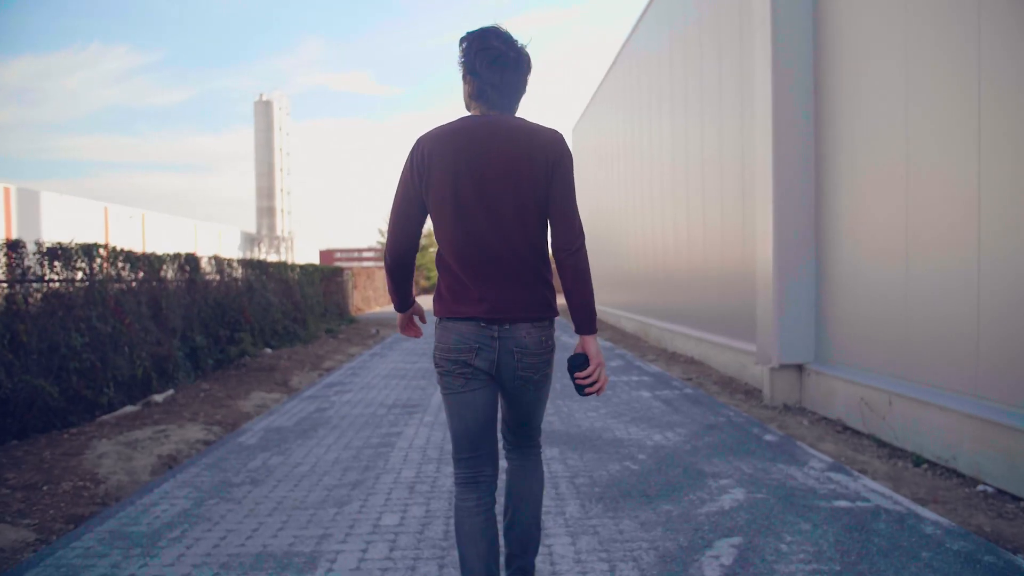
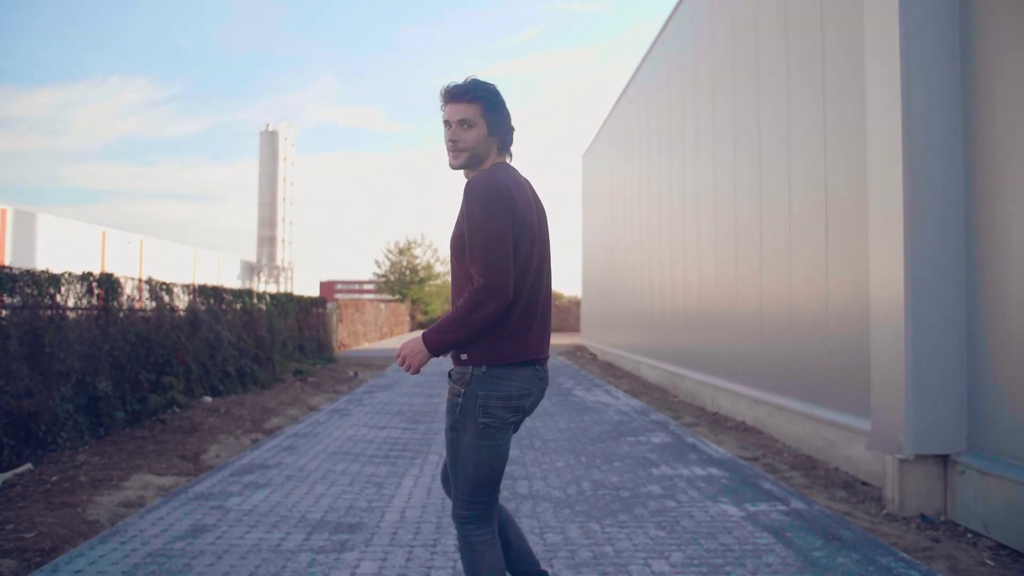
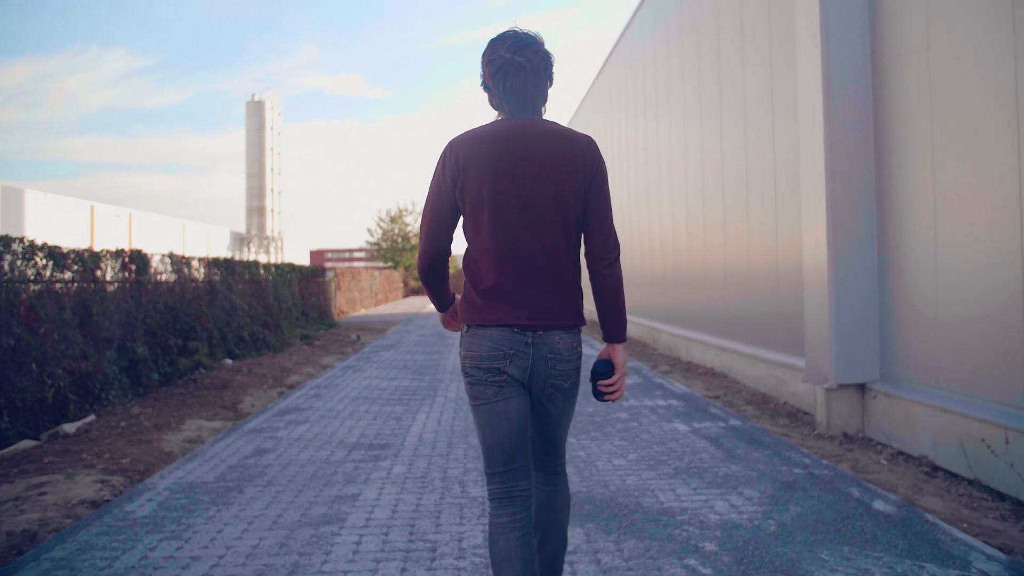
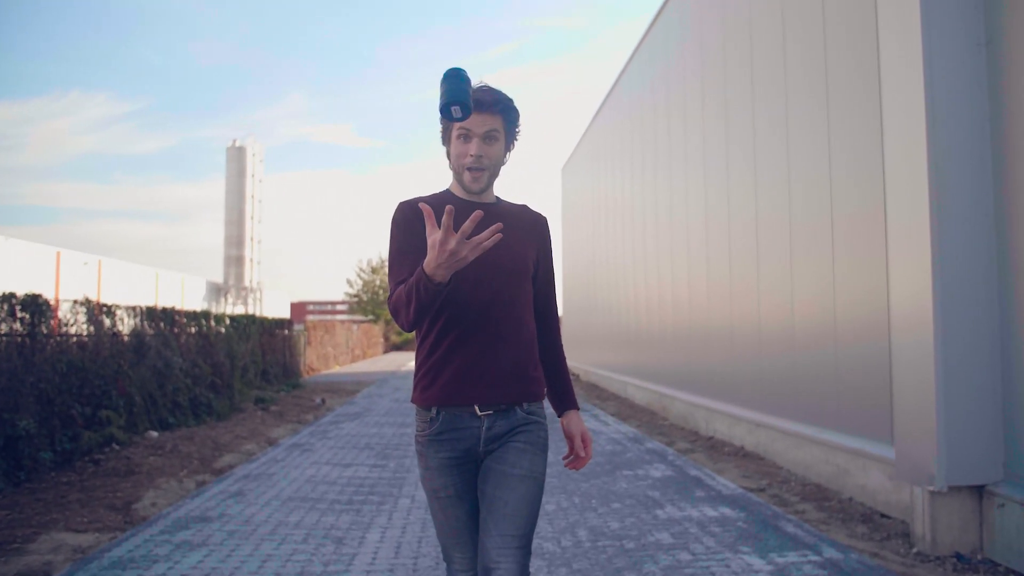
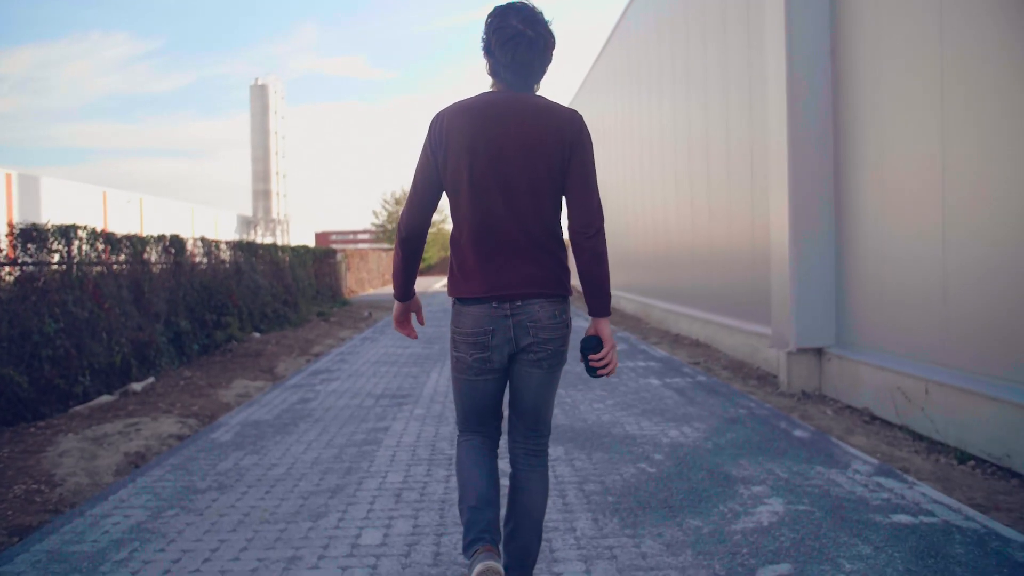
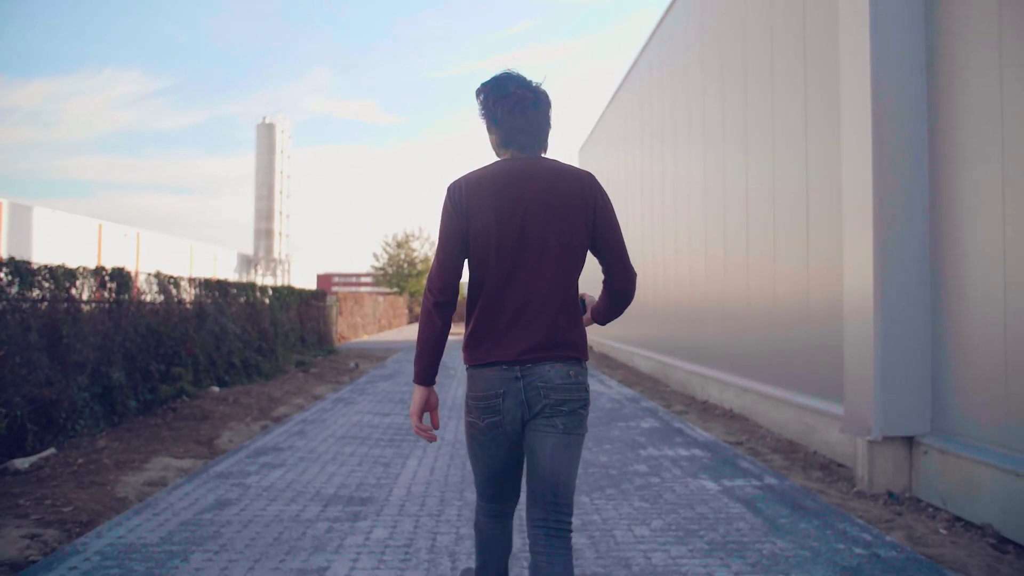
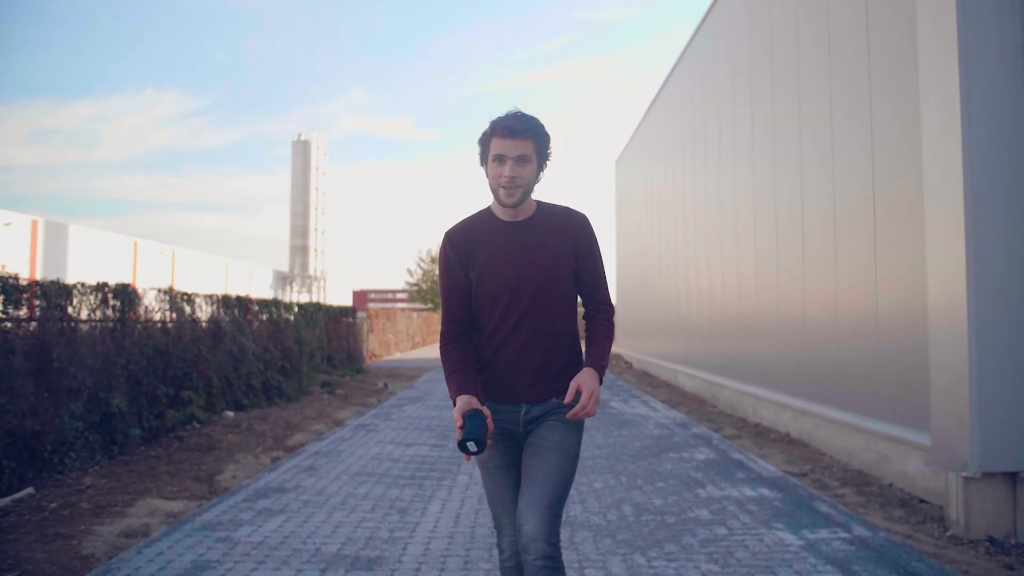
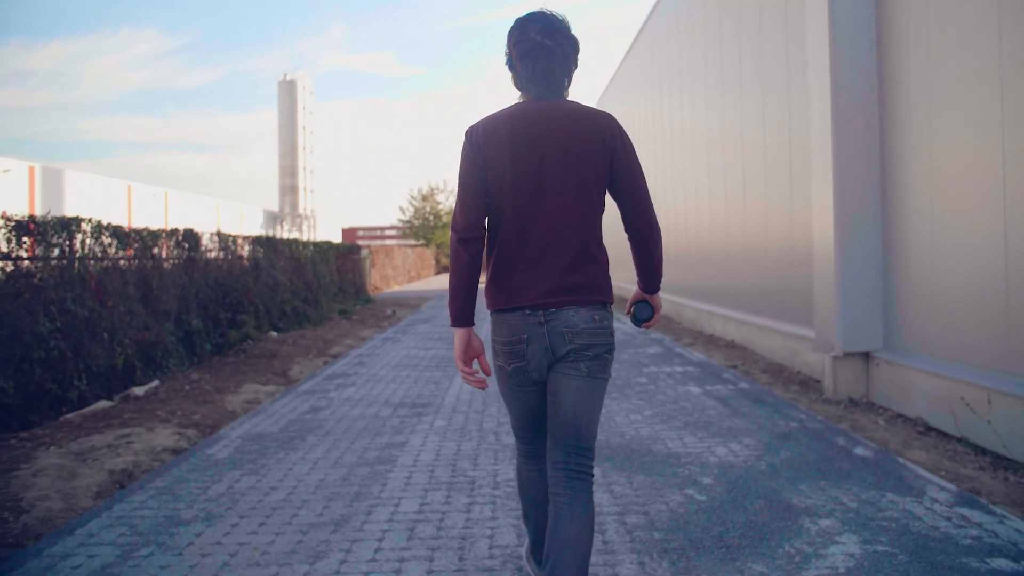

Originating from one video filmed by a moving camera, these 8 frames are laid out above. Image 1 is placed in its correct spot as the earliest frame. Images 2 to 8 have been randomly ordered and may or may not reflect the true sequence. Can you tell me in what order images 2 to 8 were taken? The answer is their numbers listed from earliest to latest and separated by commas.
5, 8, 3, 6, 2, 7, 4
